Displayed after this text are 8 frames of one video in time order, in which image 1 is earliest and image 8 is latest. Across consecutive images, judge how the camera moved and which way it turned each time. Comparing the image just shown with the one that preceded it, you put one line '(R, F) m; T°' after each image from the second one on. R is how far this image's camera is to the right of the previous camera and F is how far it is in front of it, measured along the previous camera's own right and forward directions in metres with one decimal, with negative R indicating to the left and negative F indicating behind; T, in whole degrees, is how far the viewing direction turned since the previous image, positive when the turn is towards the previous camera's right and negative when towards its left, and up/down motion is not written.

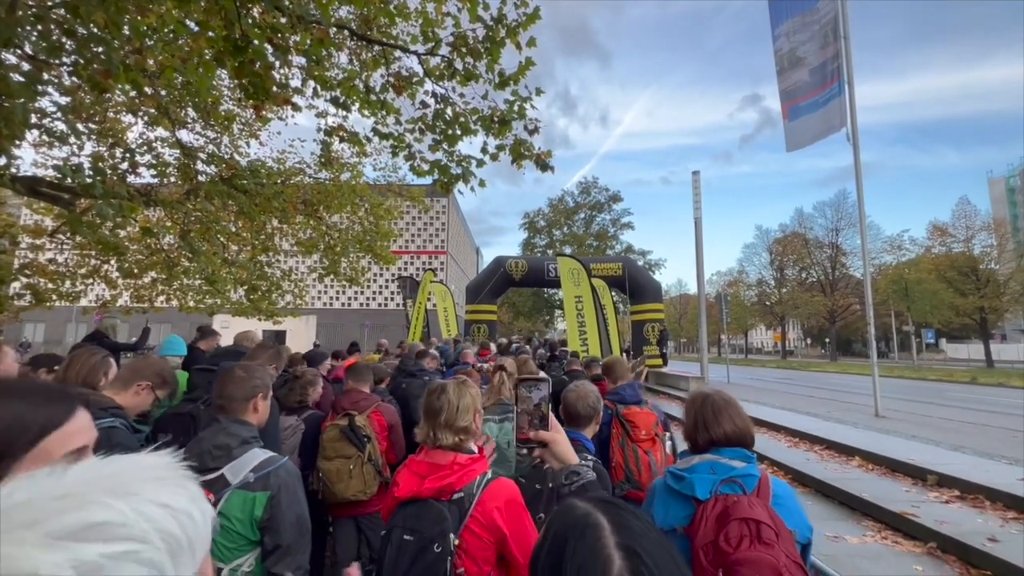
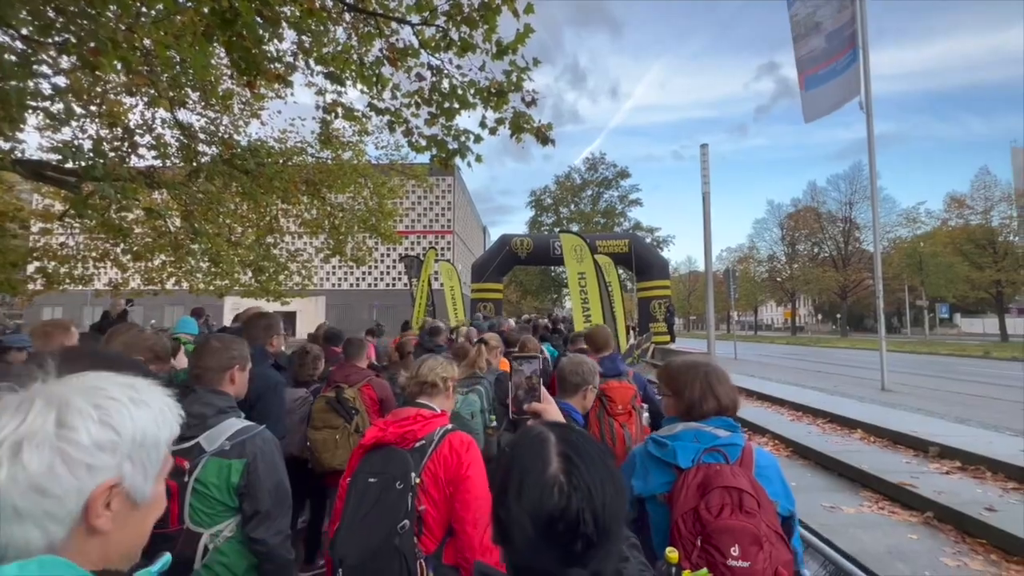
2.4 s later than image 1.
(+0.2, 0.0) m; -1°
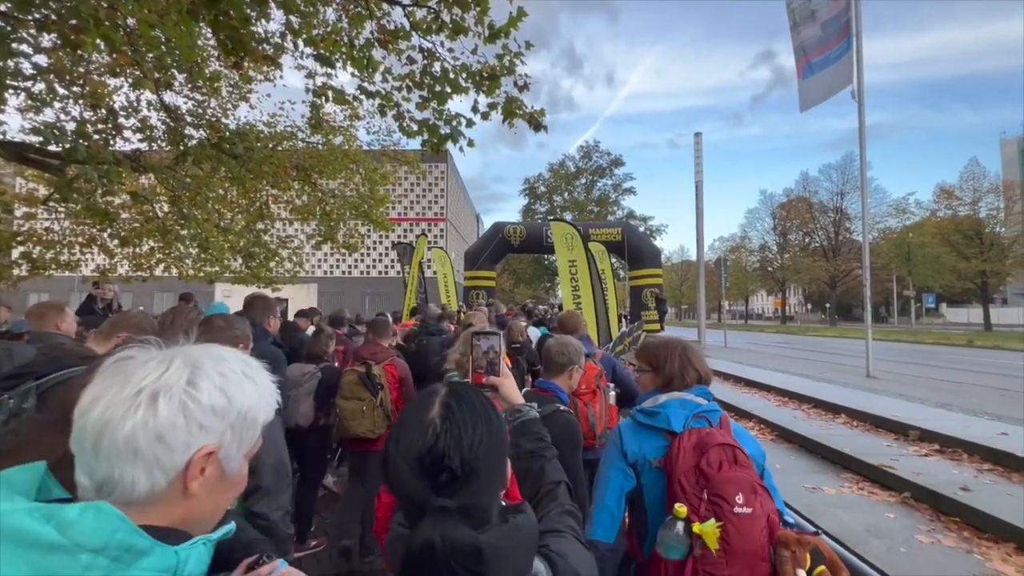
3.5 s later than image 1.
(0.0, 0.0) m; +1°
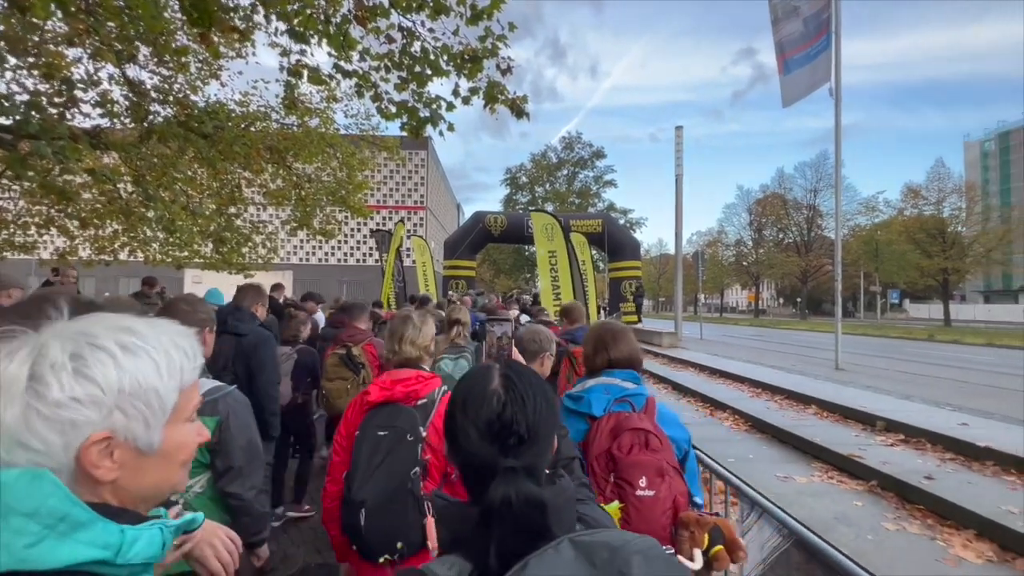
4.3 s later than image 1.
(0.0, +0.1) m; +3°
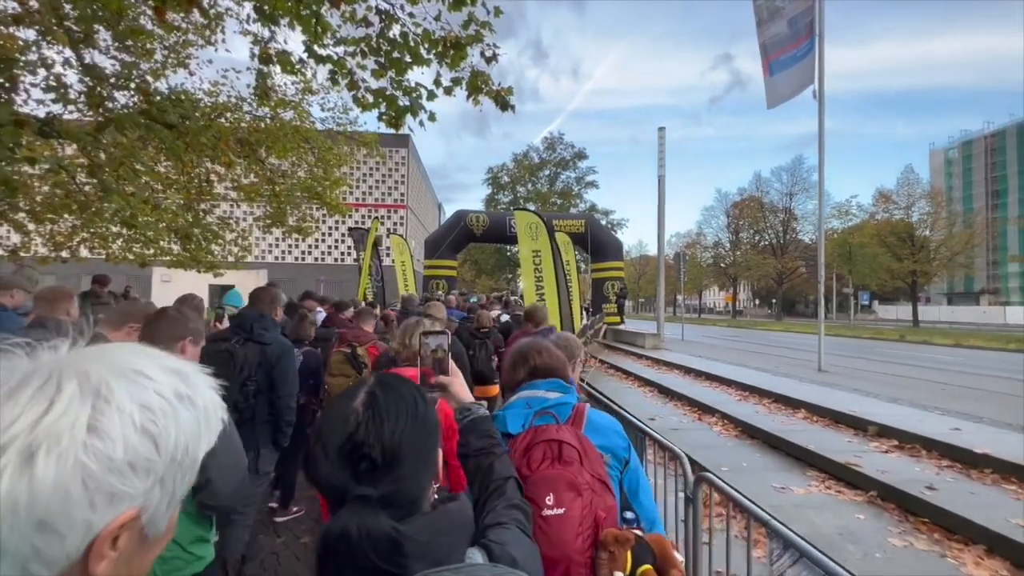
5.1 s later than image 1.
(0.0, +0.4) m; +2°
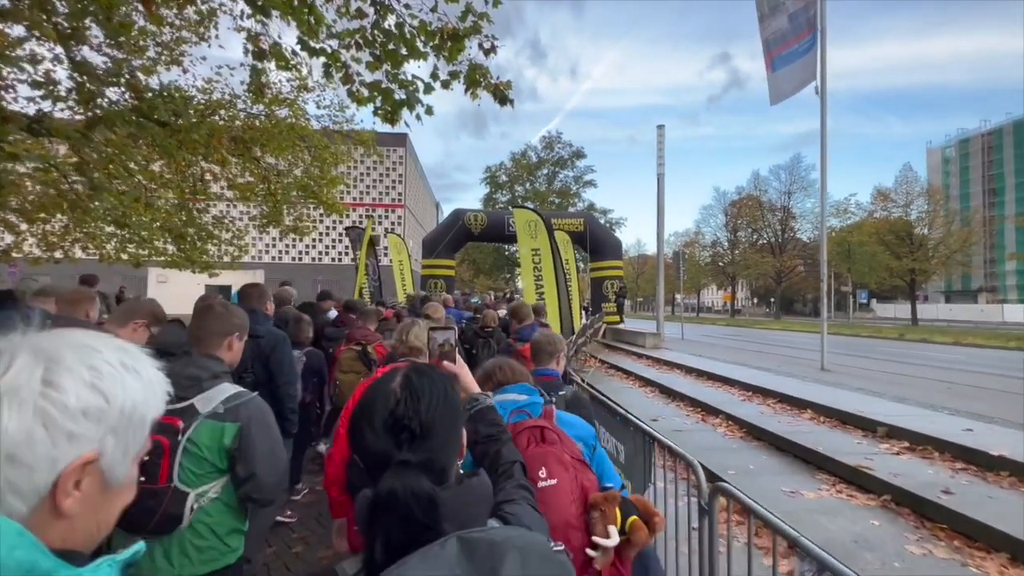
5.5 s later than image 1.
(0.0, +0.2) m; 0°
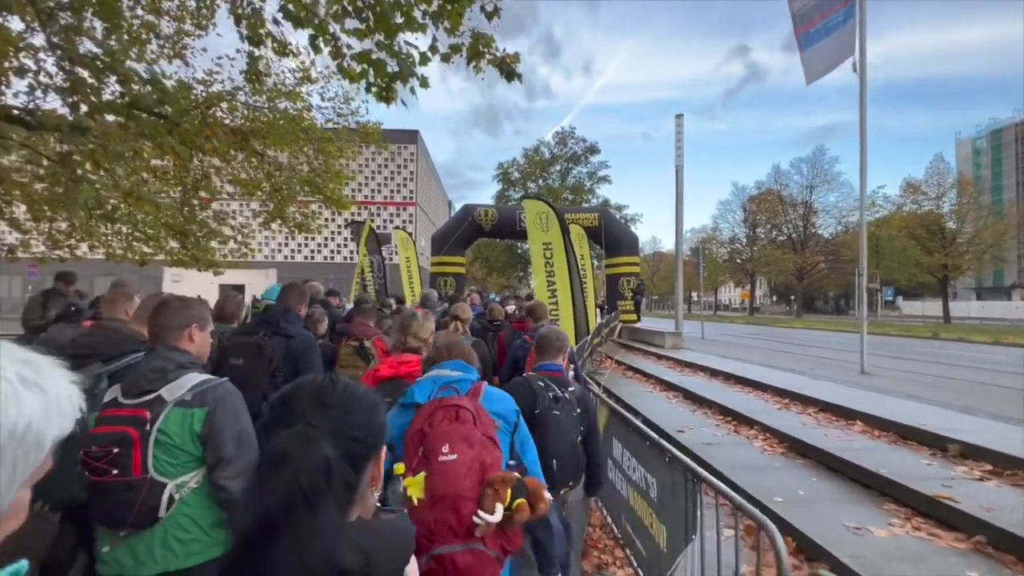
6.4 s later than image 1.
(+0.1, +0.8) m; -2°
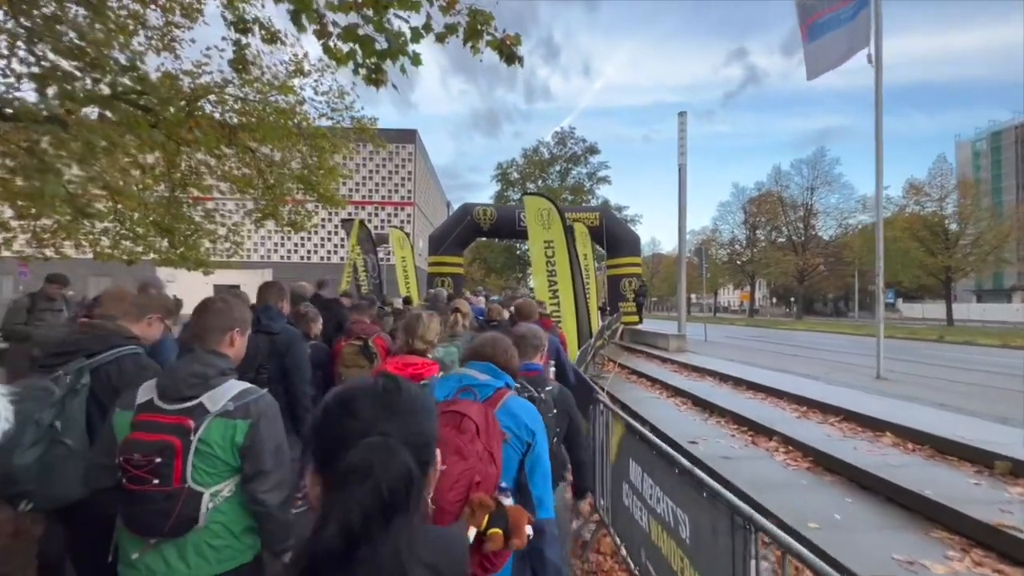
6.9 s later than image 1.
(0.0, +0.5) m; 0°
